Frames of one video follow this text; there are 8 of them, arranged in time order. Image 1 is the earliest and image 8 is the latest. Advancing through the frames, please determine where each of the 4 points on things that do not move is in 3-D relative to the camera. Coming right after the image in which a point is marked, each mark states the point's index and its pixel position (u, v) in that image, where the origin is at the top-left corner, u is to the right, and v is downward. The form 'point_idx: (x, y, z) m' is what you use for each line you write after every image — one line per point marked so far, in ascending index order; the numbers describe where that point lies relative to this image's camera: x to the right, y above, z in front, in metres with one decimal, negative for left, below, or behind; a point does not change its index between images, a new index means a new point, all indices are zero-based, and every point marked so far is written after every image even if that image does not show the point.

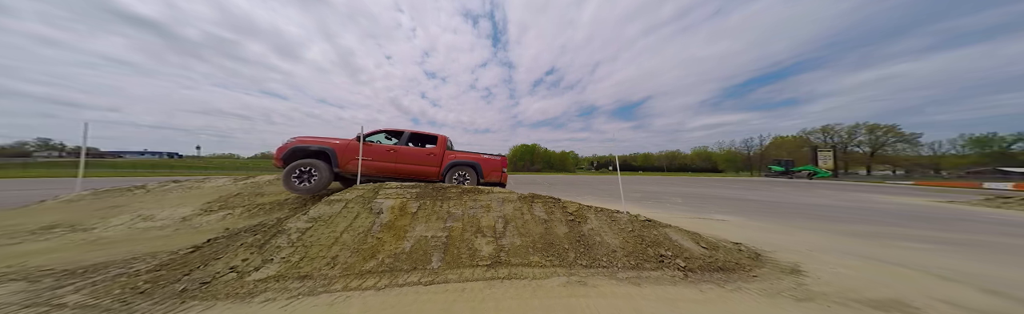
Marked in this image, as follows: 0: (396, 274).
0: (-1.8, -1.9, +2.8) m
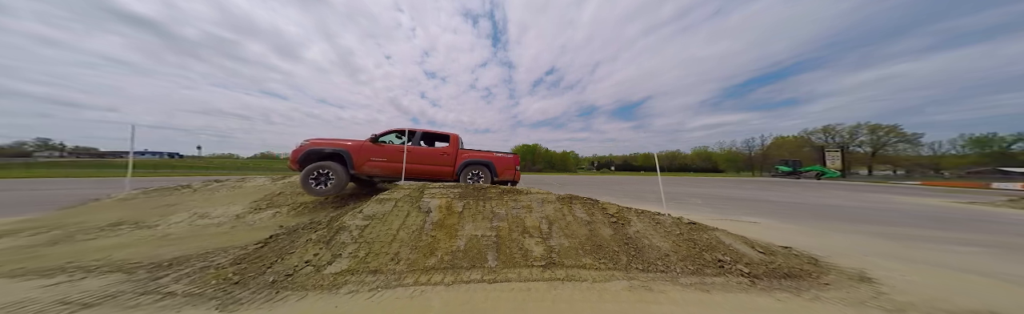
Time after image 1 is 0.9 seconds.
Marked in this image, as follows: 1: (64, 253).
0: (-0.8, -1.9, +2.8) m
1: (-7.4, -1.6, +2.8) m
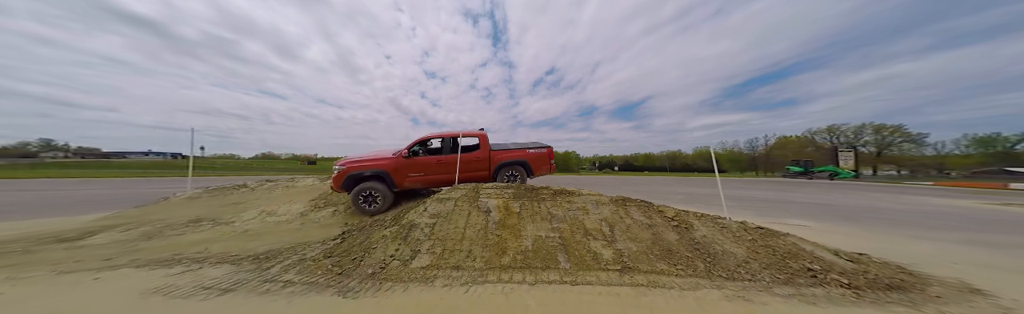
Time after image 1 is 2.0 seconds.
0: (+0.4, -1.8, +2.6) m
1: (-6.2, -1.6, +3.0) m
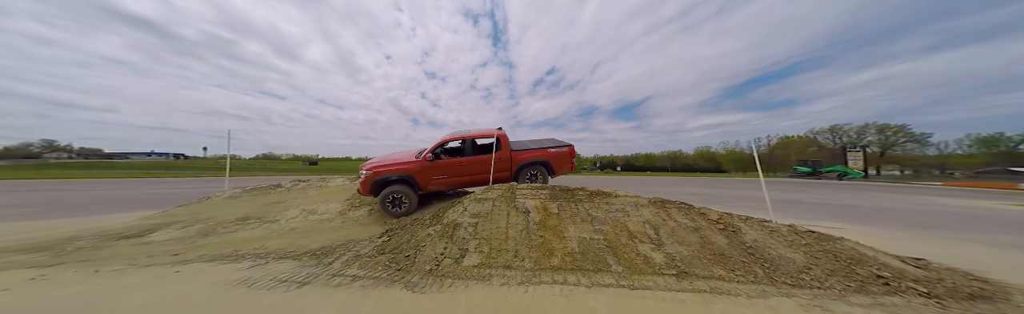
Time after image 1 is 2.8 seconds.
0: (+1.2, -1.8, +2.6) m
1: (-5.3, -1.6, +3.0) m
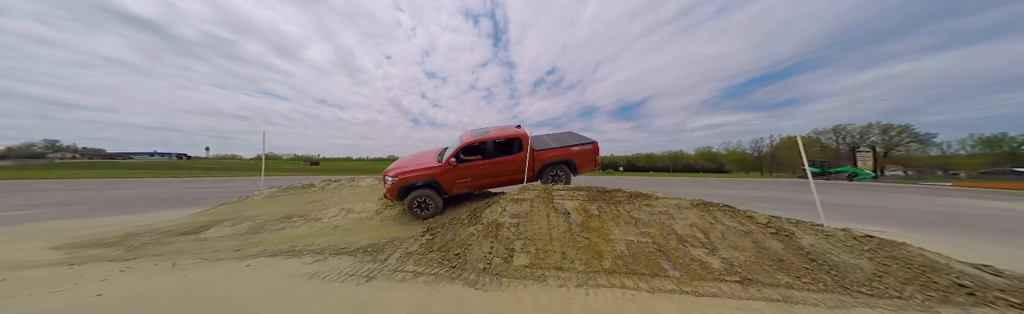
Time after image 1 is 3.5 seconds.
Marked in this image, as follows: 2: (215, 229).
0: (+2.0, -1.8, +2.5) m
1: (-4.5, -1.6, +3.1) m
2: (-6.1, -1.4, +3.3) m
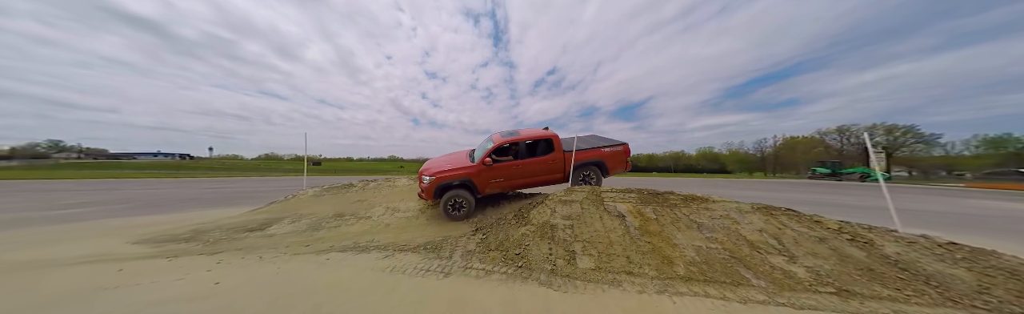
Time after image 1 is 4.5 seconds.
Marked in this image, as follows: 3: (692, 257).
0: (+3.1, -1.9, +2.3) m
1: (-3.4, -1.6, +3.2) m
2: (-5.0, -1.5, +3.4) m
3: (+3.0, -1.7, +2.7) m
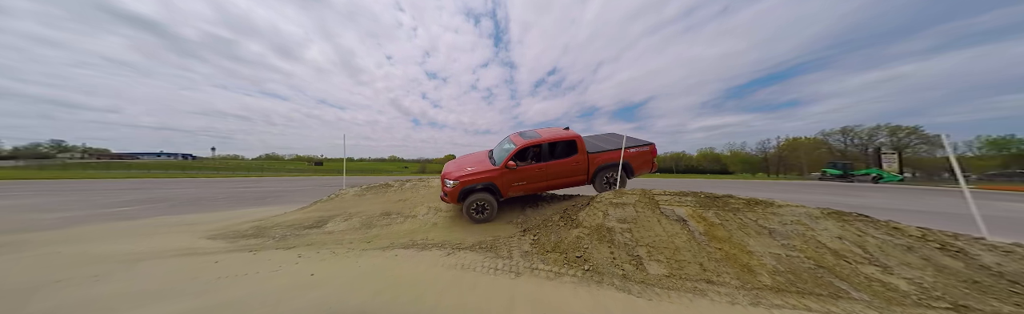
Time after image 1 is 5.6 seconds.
0: (+4.2, -1.9, +2.2) m
1: (-2.3, -1.6, +3.2) m
2: (-3.9, -1.5, +3.5) m
3: (+4.1, -1.7, +2.6) m
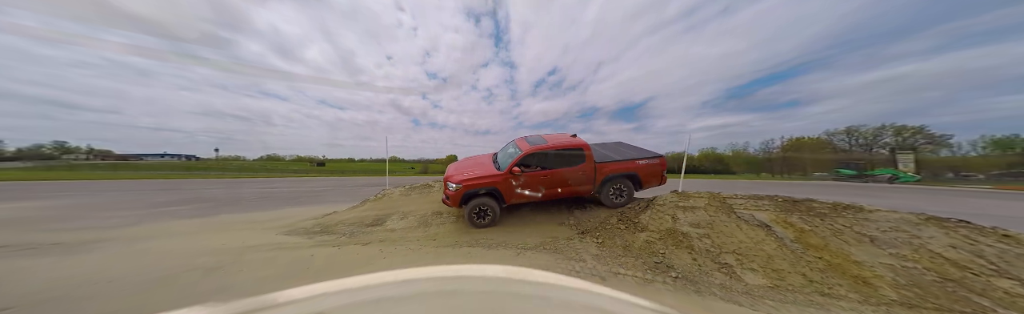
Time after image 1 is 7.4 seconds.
0: (+5.6, -1.9, +1.9) m
1: (-0.9, -1.6, +3.1) m
2: (-2.5, -1.5, +3.4) m
3: (+5.5, -1.7, +2.3) m
